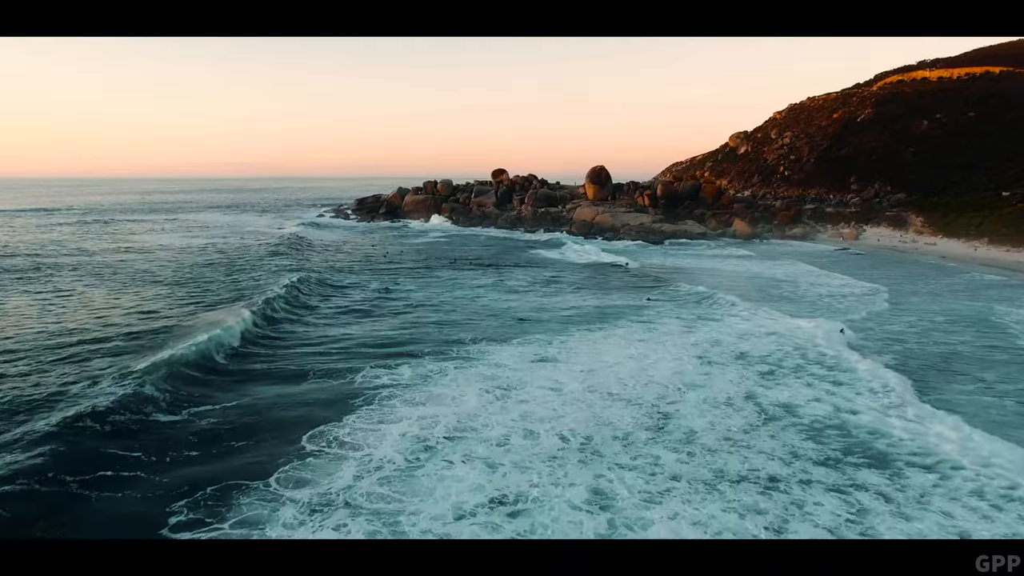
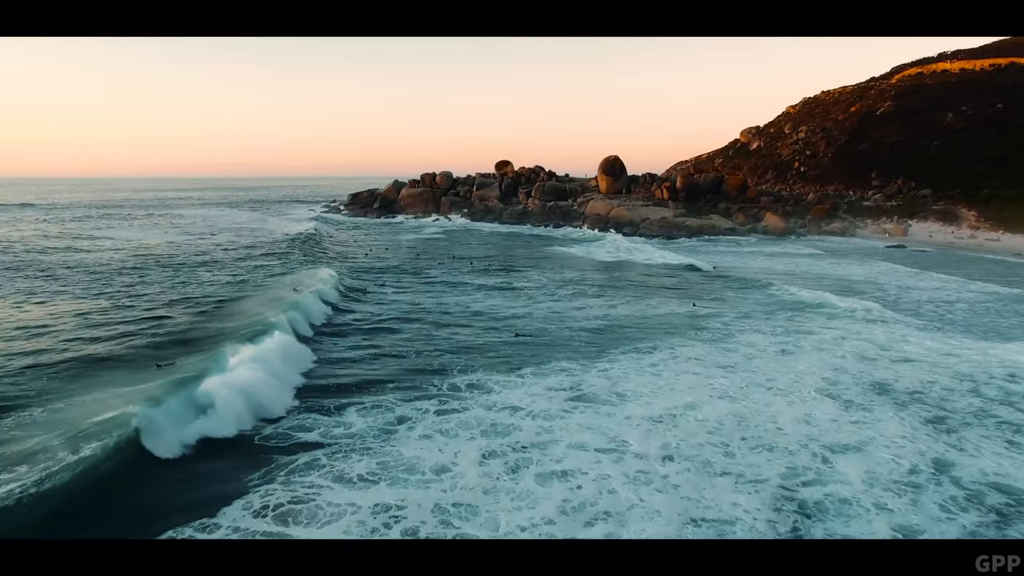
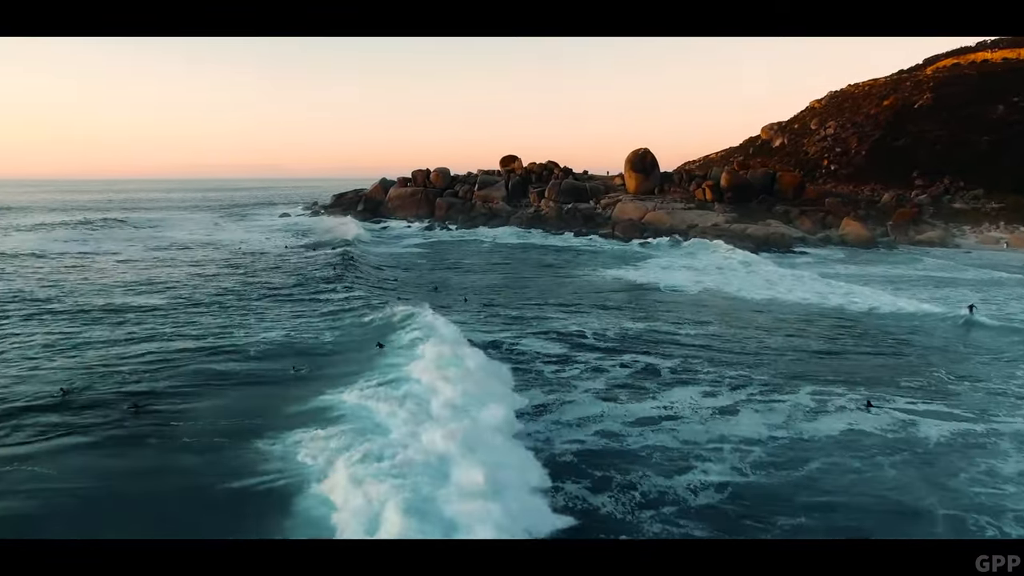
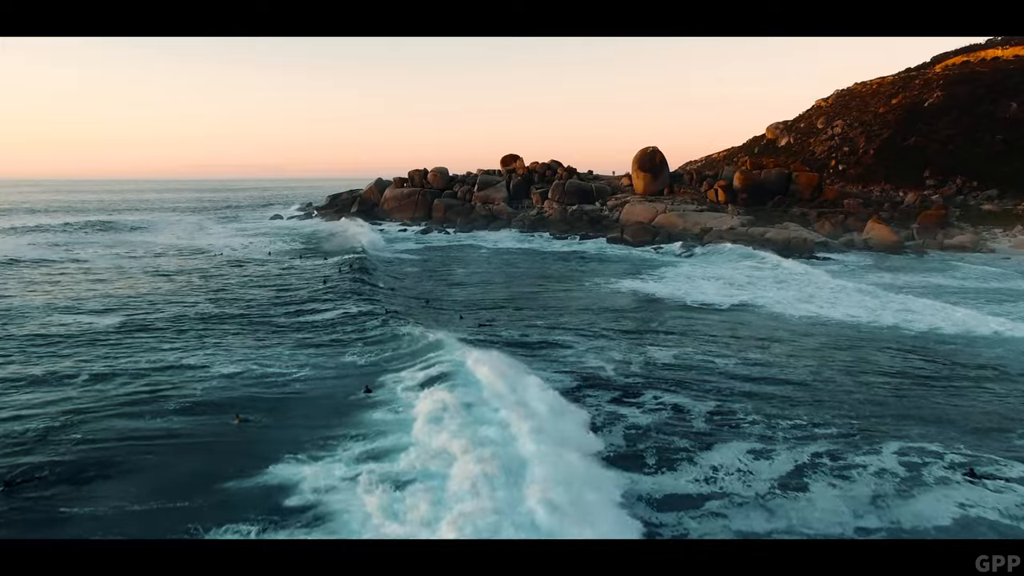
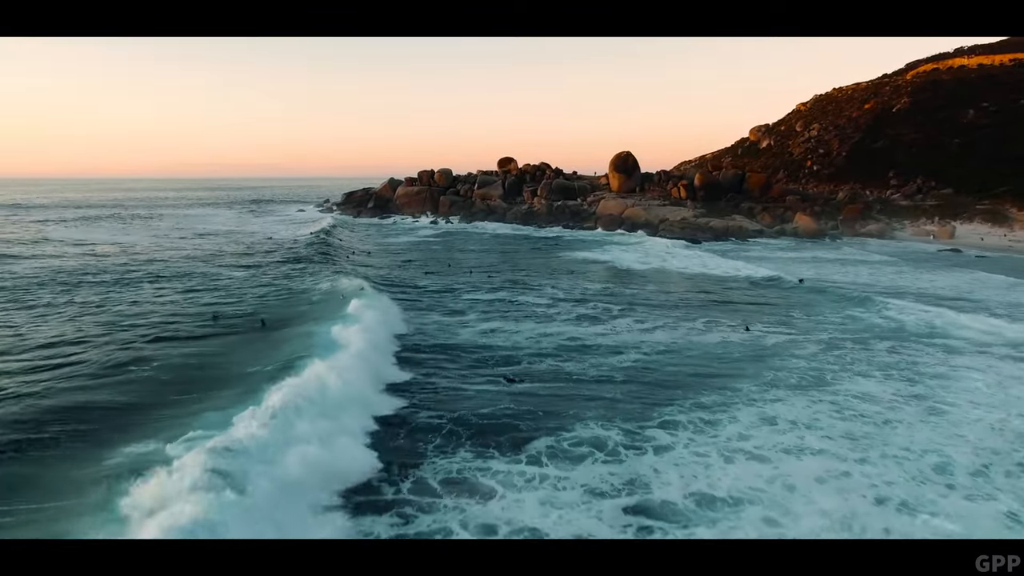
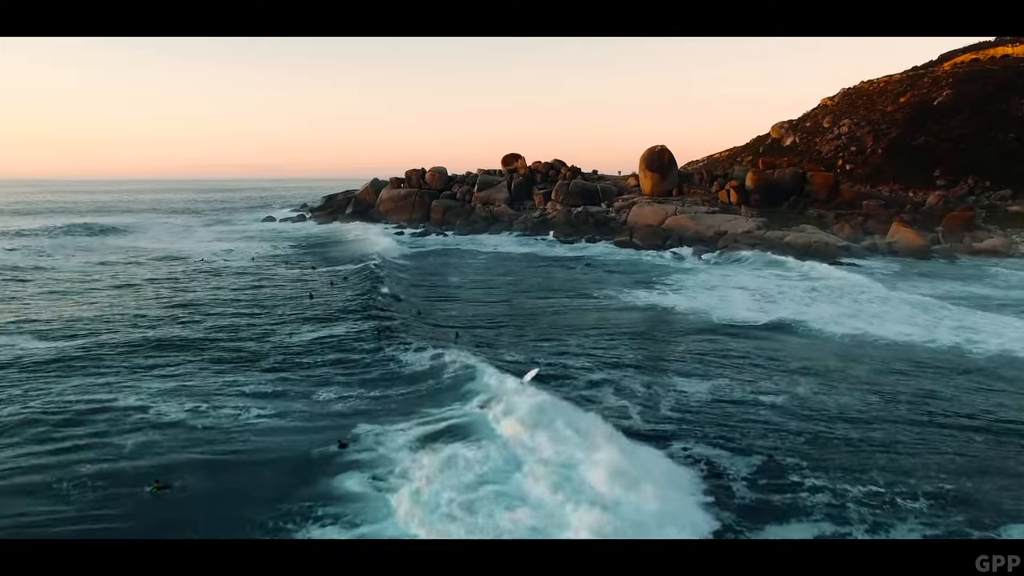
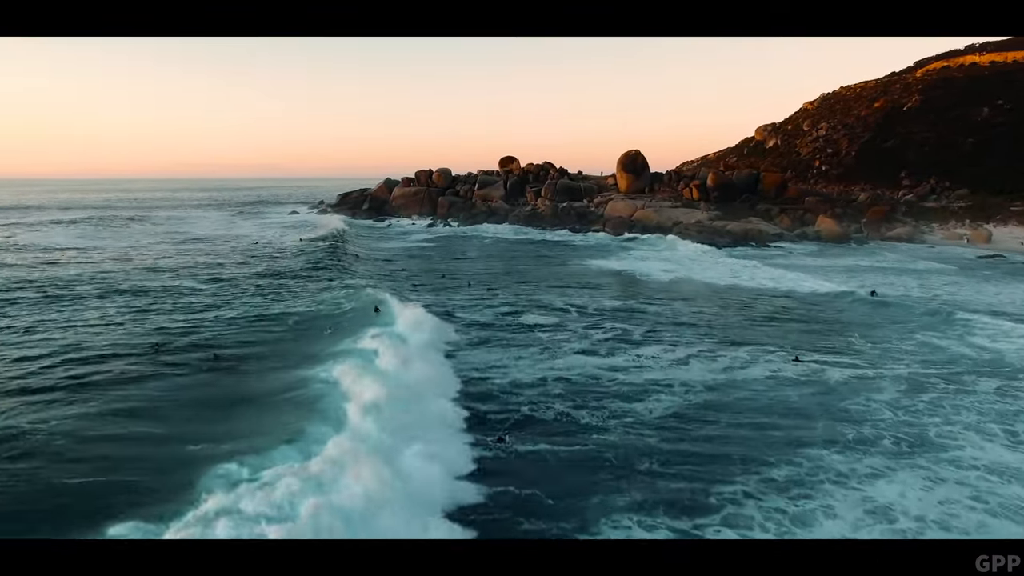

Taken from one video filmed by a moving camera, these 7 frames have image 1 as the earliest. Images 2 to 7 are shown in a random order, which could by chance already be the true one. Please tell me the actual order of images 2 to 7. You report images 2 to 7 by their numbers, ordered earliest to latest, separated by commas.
2, 5, 7, 3, 4, 6
